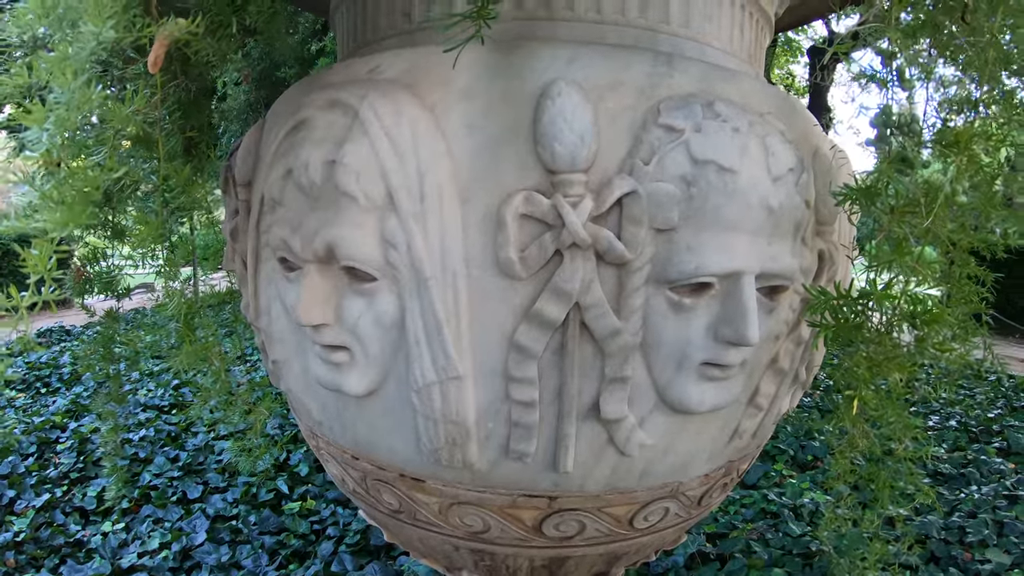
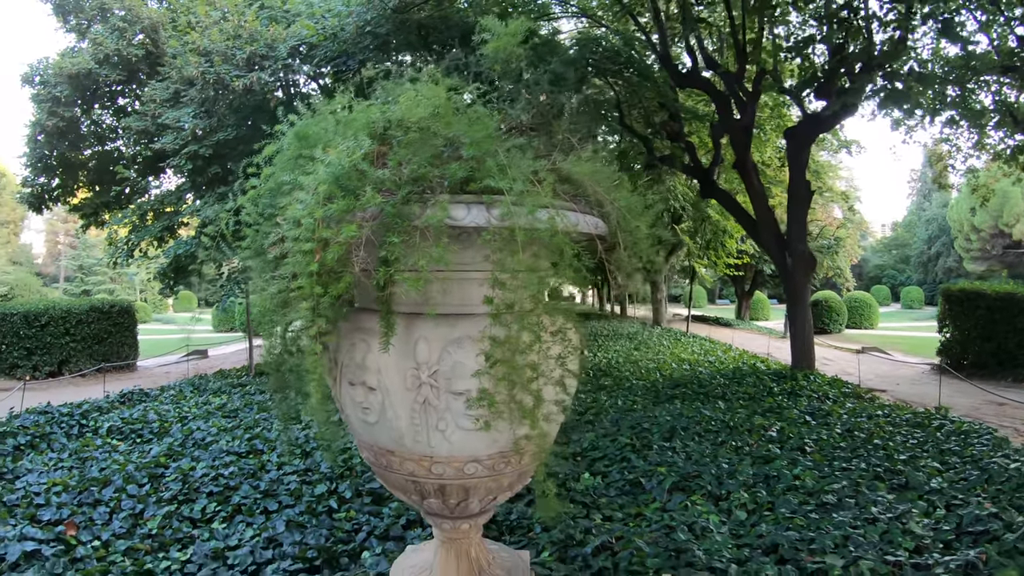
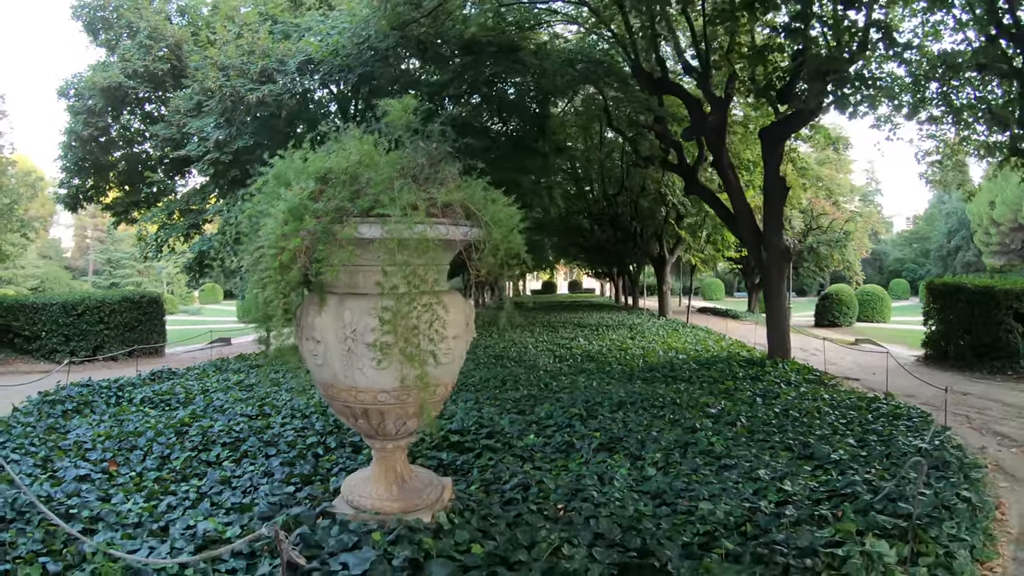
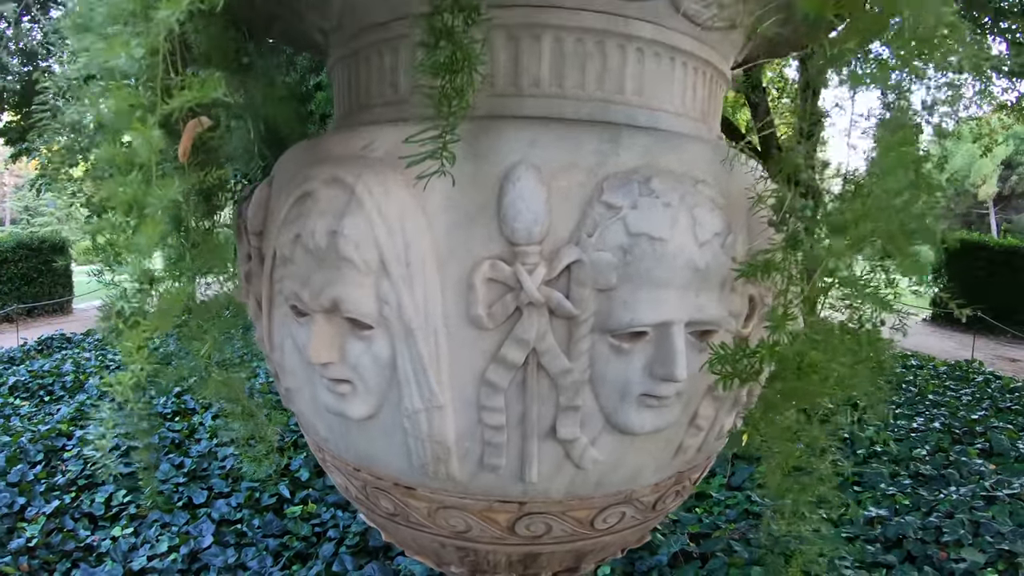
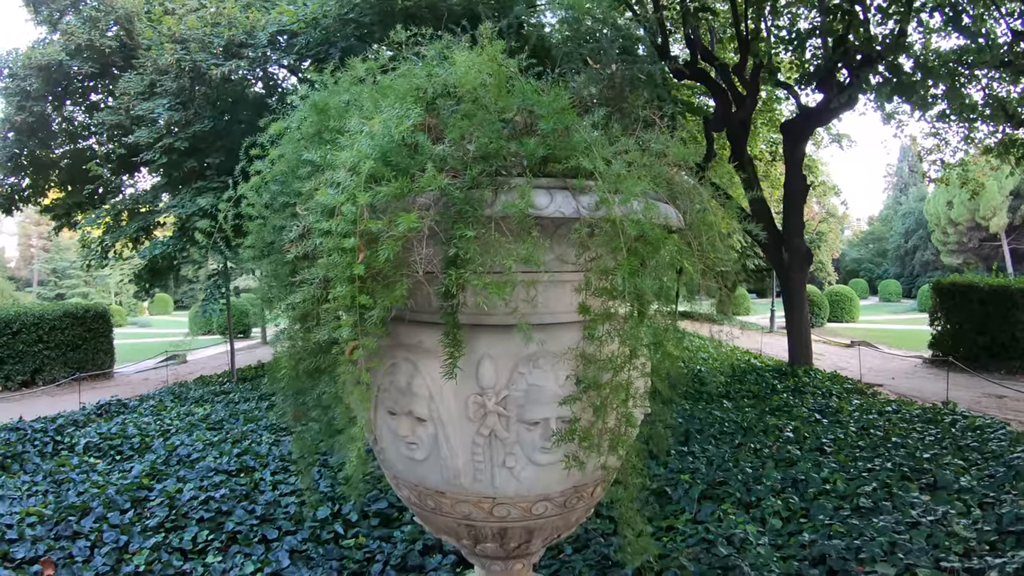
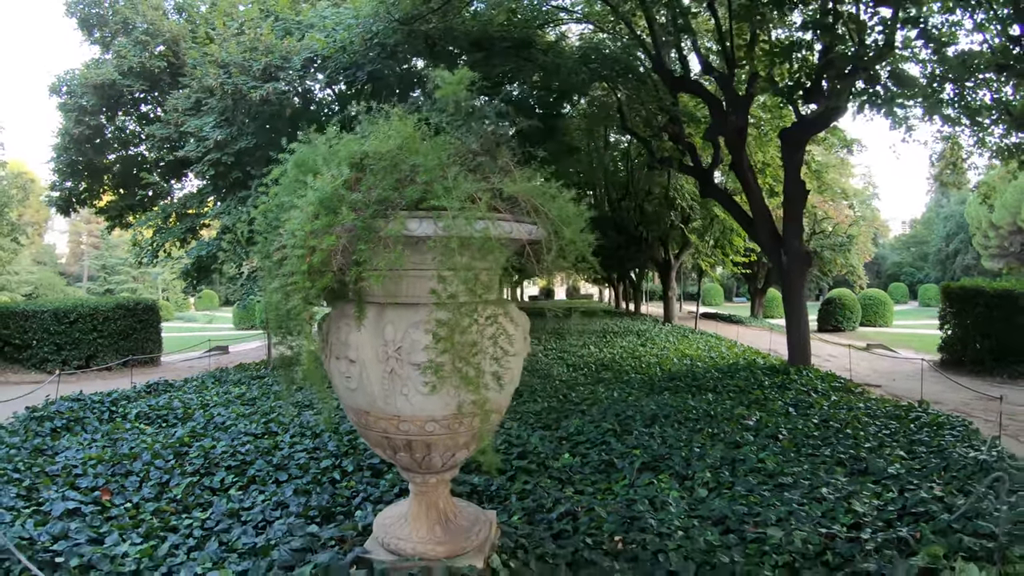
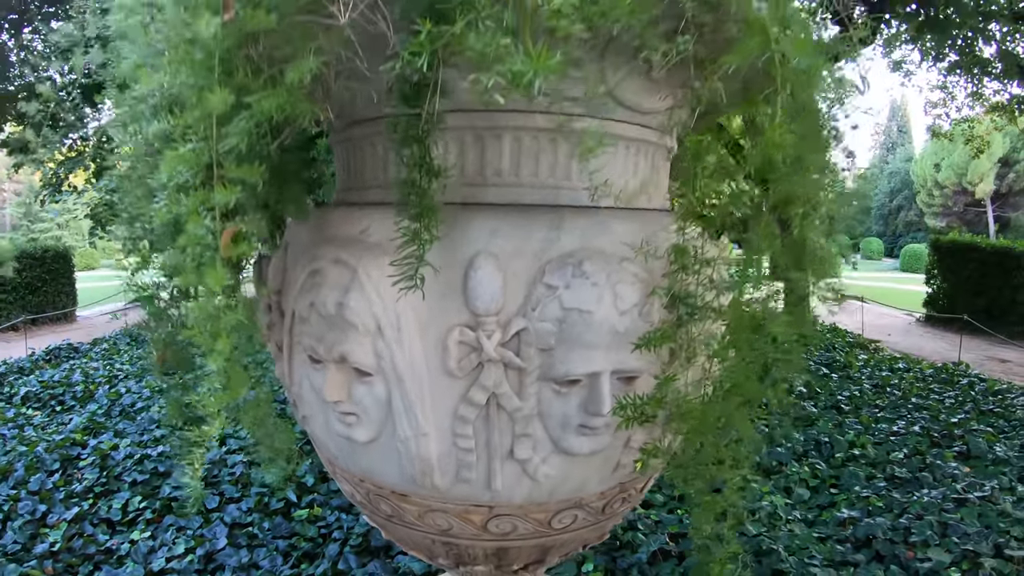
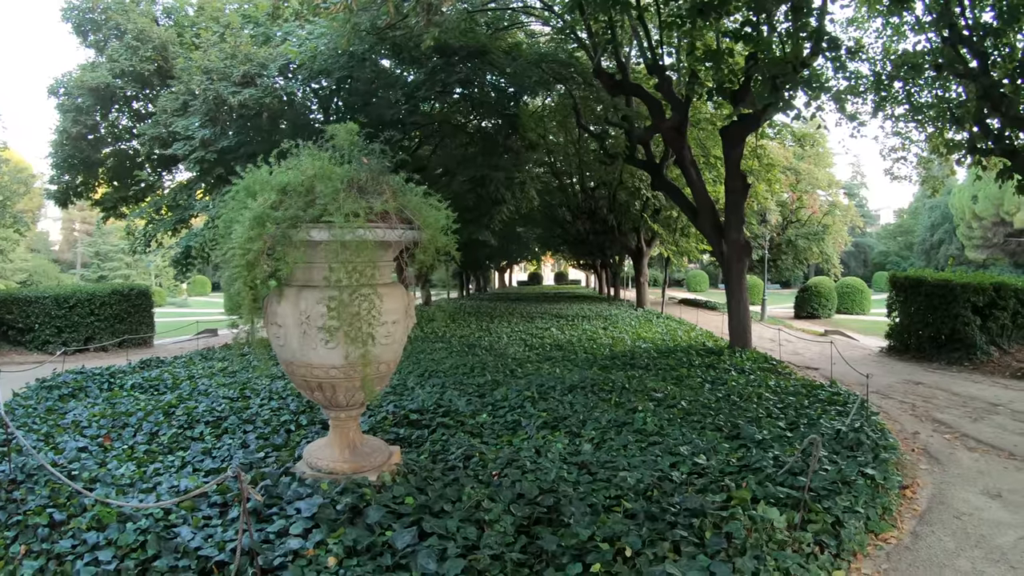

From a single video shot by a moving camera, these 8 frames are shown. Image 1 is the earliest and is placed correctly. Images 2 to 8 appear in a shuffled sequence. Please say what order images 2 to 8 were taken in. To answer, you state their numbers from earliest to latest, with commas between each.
4, 7, 5, 2, 6, 3, 8
